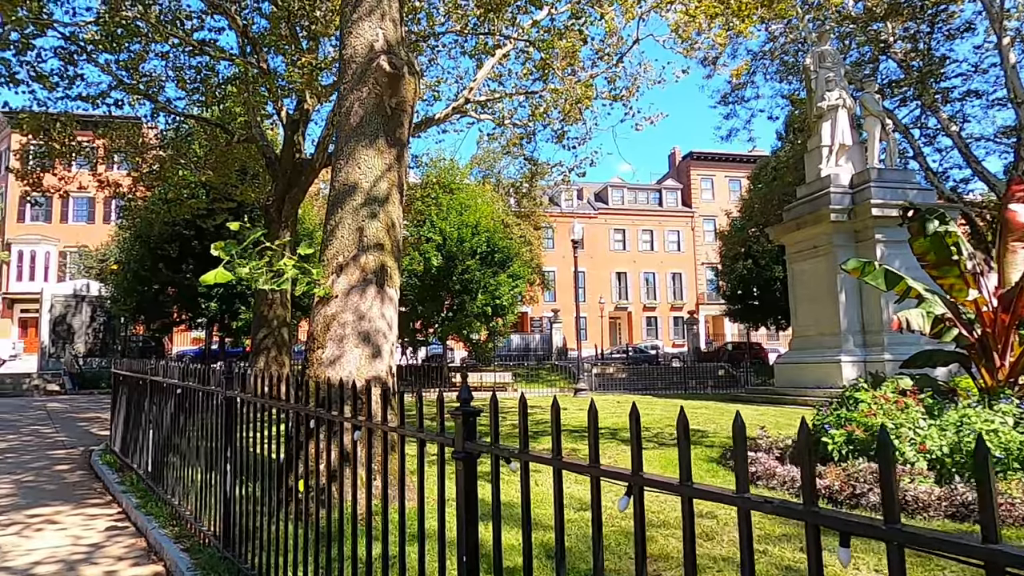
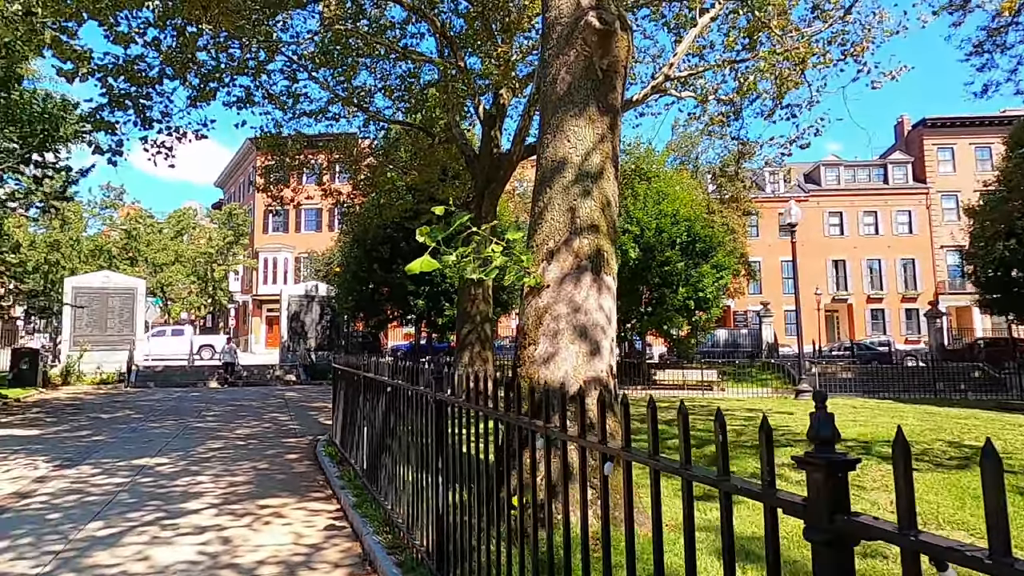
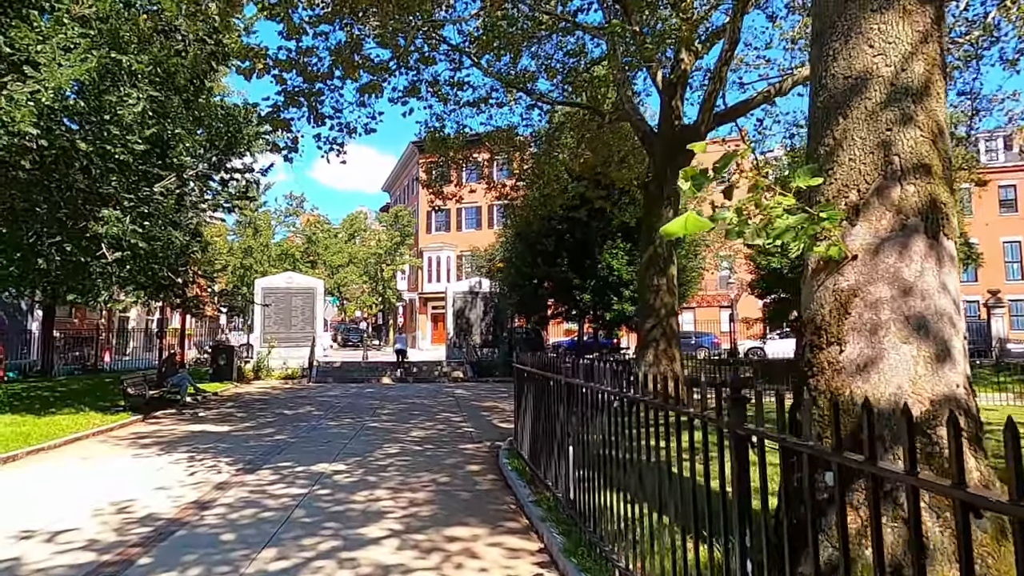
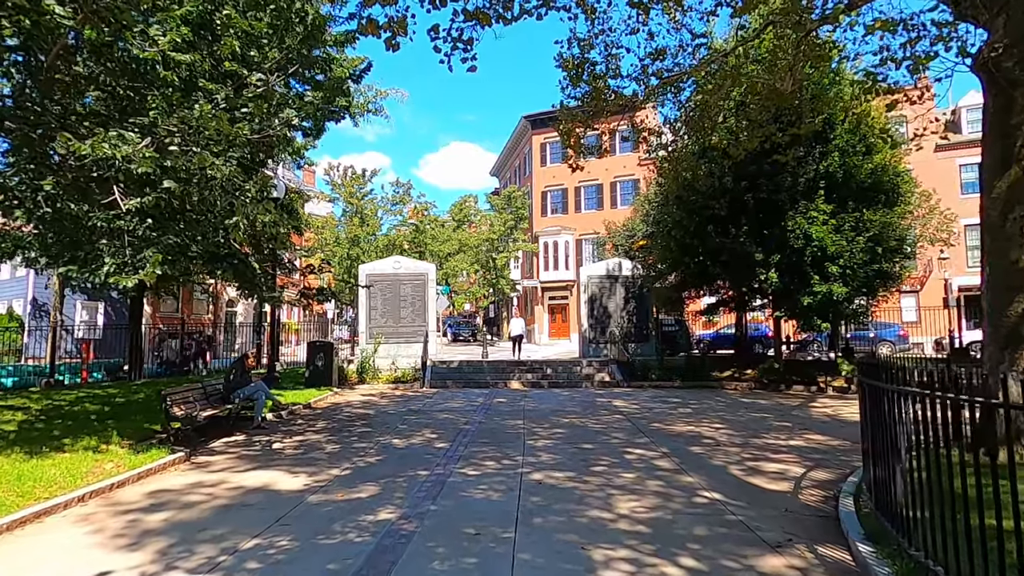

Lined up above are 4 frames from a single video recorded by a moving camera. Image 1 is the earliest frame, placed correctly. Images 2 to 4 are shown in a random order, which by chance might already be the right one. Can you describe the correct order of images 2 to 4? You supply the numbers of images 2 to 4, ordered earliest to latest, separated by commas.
2, 3, 4
